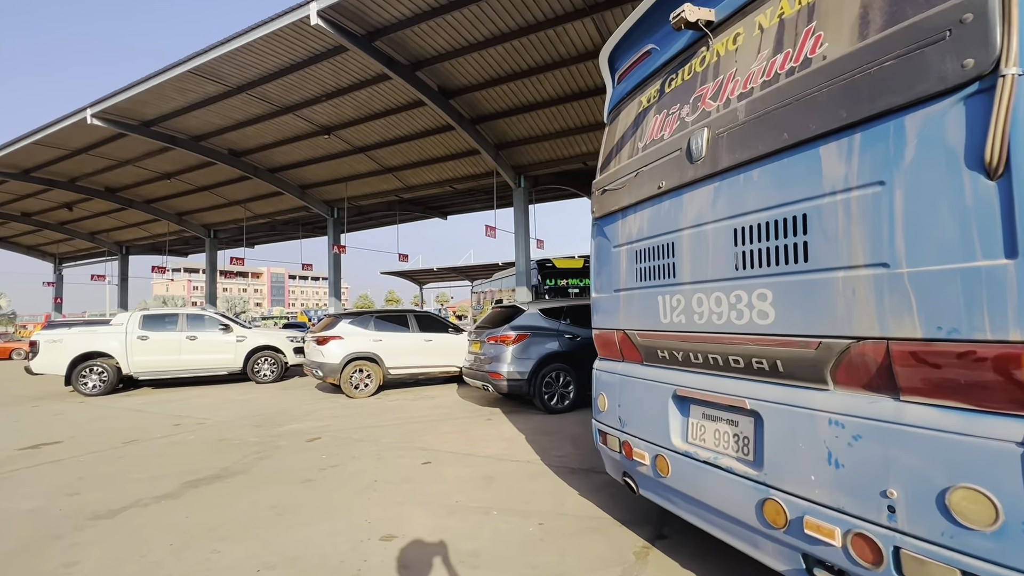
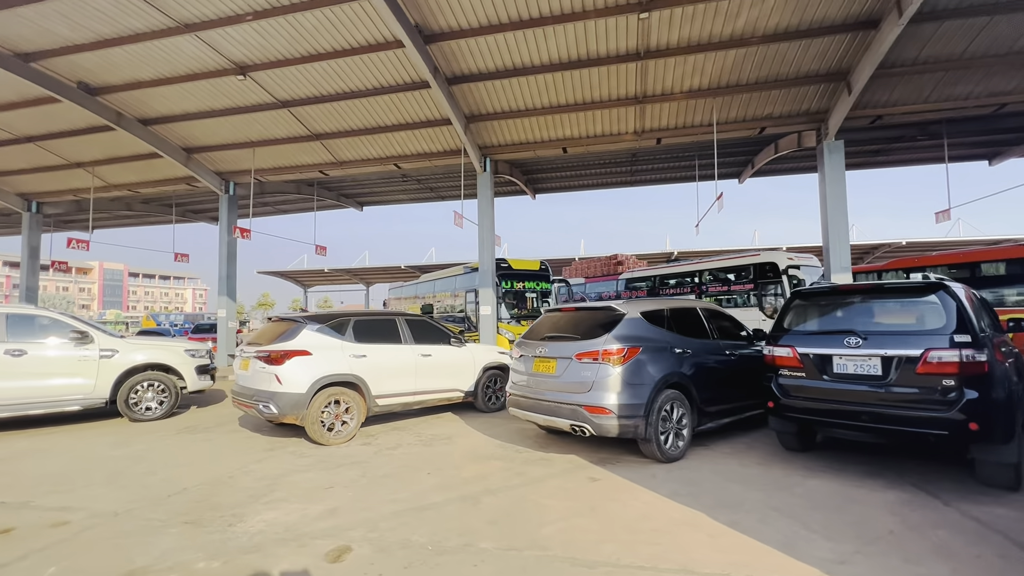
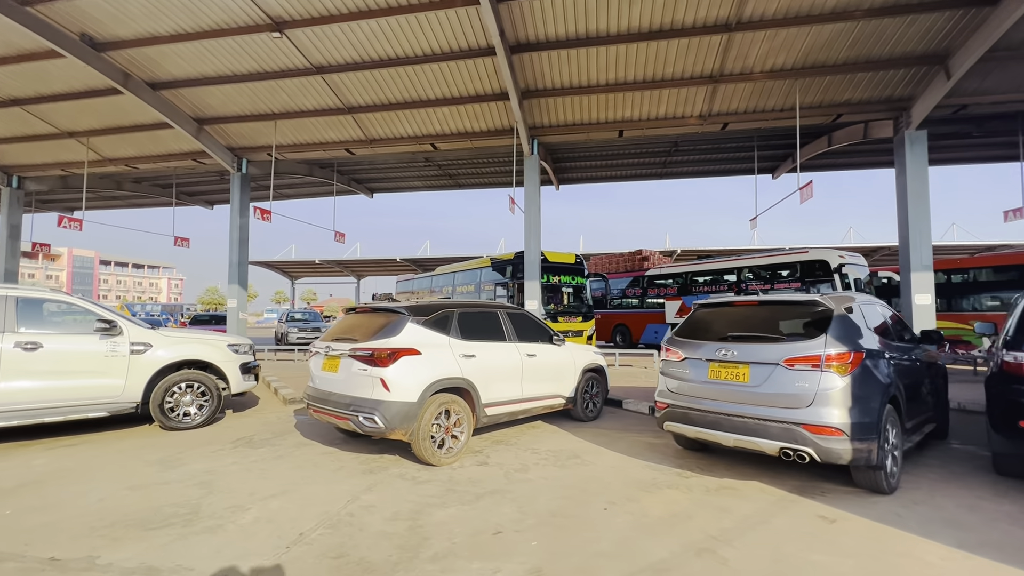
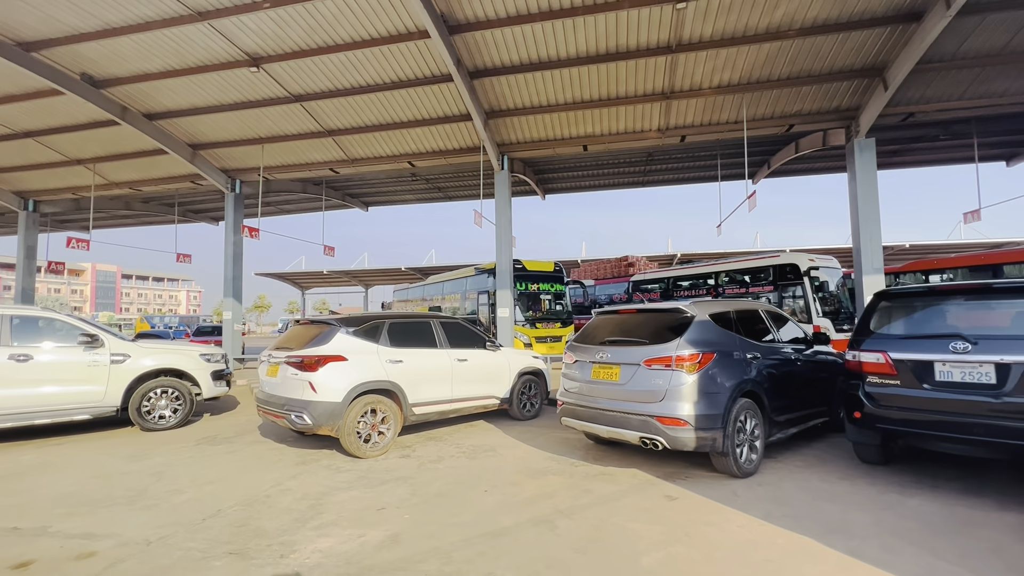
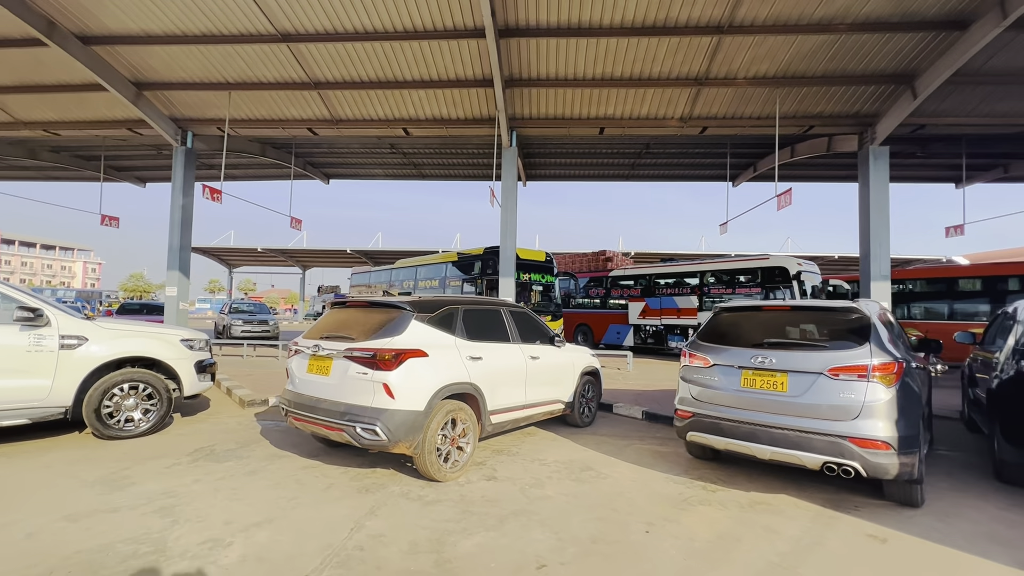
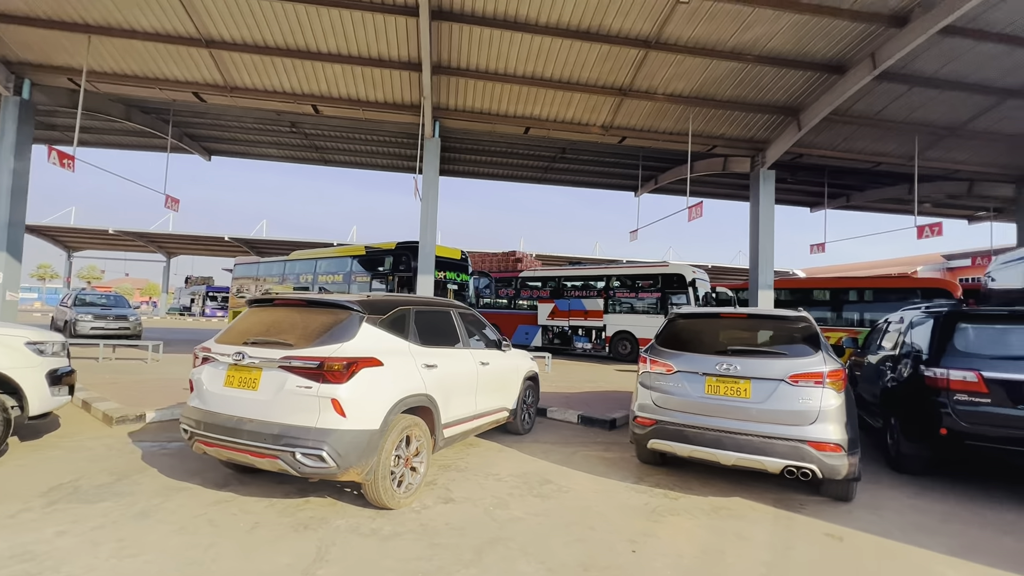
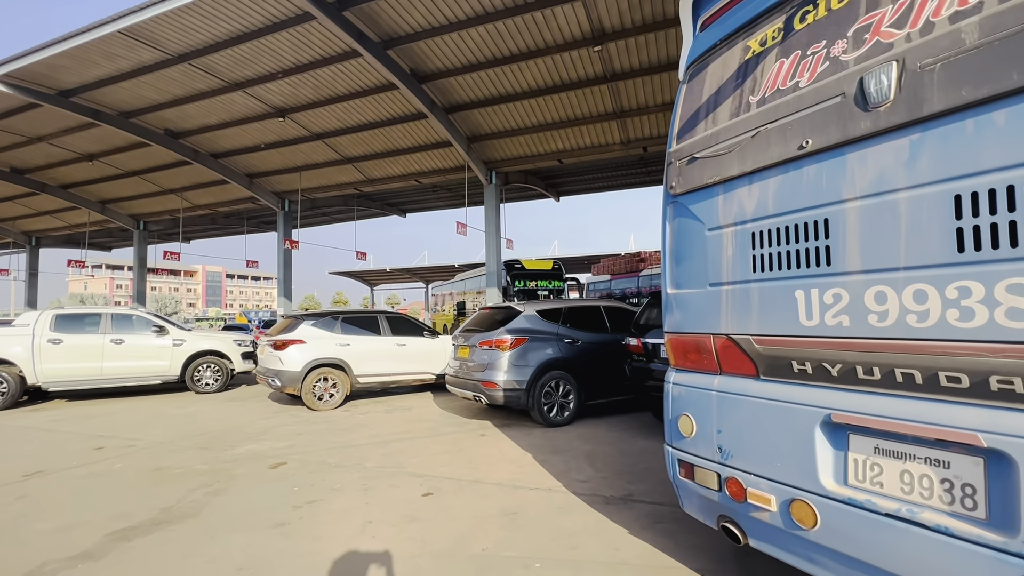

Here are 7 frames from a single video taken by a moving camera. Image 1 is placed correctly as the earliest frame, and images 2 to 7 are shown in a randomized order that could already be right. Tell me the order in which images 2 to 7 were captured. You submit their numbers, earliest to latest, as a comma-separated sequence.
7, 2, 4, 3, 5, 6
